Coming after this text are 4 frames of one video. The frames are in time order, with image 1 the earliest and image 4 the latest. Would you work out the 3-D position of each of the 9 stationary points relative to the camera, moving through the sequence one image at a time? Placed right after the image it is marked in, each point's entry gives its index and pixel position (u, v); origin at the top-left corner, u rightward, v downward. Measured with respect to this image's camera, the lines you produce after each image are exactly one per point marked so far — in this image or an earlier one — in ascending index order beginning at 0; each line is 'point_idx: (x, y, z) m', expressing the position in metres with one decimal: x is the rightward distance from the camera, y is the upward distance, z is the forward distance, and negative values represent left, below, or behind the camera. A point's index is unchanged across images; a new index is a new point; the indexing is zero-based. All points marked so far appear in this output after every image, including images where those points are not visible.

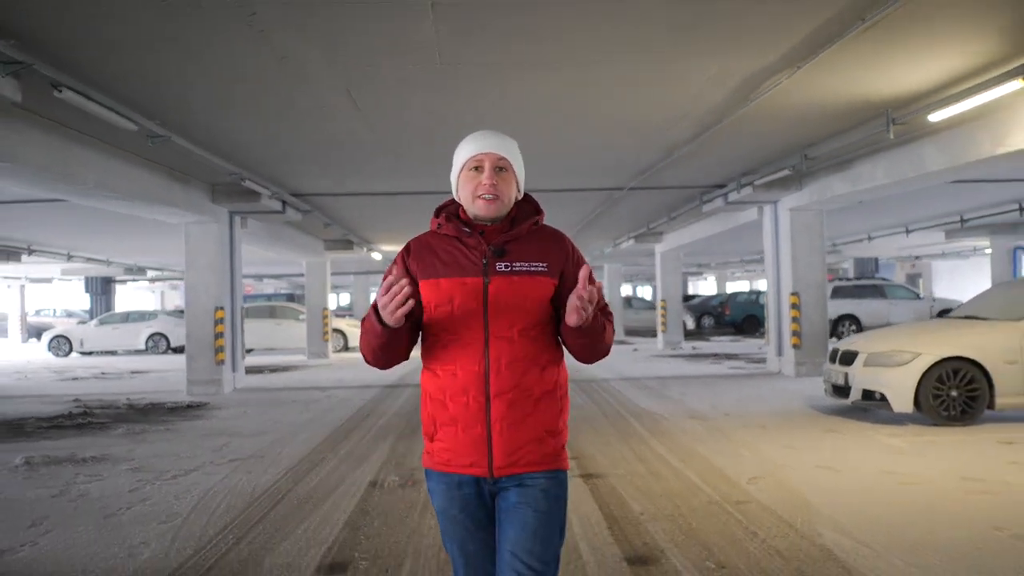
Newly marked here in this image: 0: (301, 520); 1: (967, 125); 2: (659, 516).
0: (-1.5, -1.7, +5.3) m
1: (+4.9, +1.7, +8.0) m
2: (+1.0, -1.6, +5.2) m
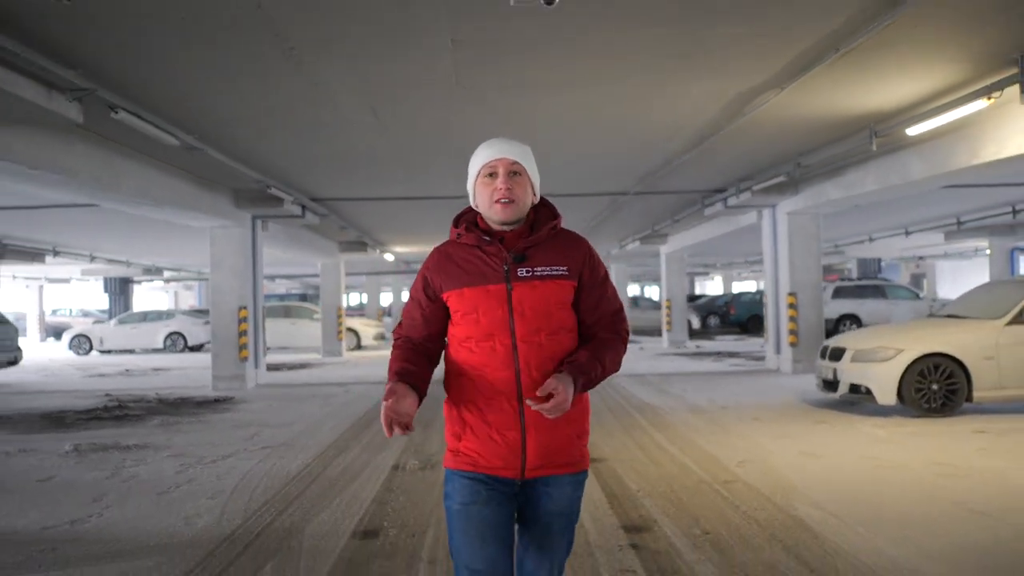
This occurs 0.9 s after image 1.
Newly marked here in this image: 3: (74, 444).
0: (-1.4, -1.7, +5.9) m
1: (+5.0, +1.7, +8.6) m
2: (+1.1, -1.6, +5.9) m
3: (-4.9, -1.7, +8.3) m
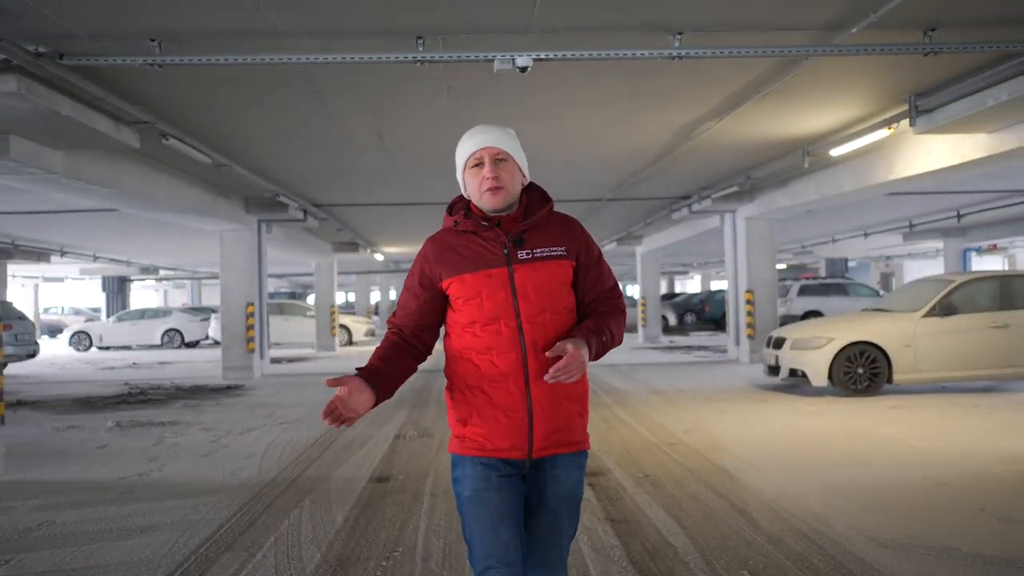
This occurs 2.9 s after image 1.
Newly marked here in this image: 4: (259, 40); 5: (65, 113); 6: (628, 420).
0: (-1.6, -1.6, +7.2) m
1: (+4.8, +1.8, +10.0) m
2: (+1.0, -1.6, +7.2) m
3: (-5.1, -1.7, +9.5) m
4: (-1.8, +1.8, +5.4) m
5: (-3.6, +1.4, +6.0) m
6: (+1.4, -1.6, +9.0) m
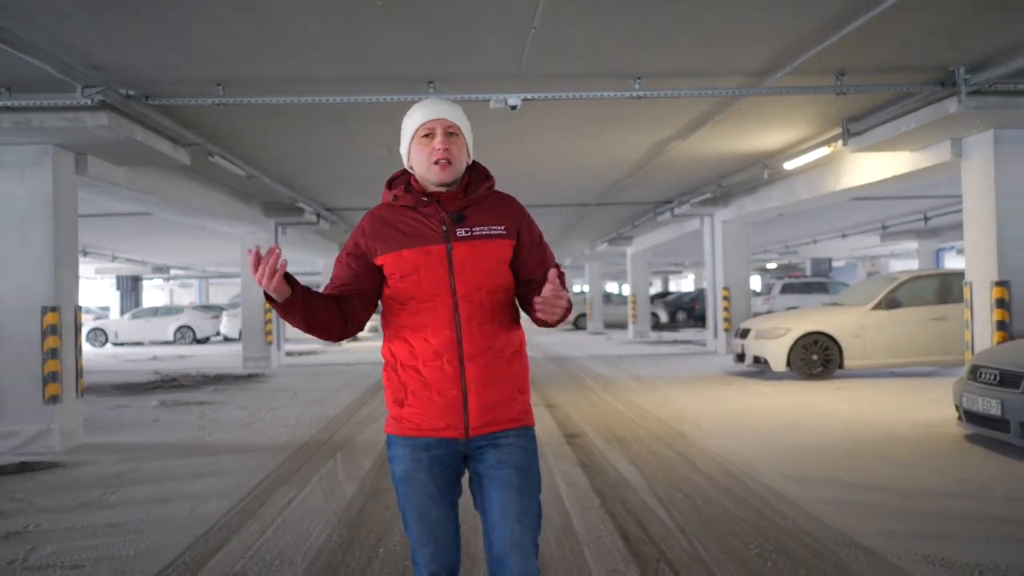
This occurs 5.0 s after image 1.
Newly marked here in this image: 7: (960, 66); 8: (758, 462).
0: (-1.7, -1.6, +8.6) m
1: (+4.7, +1.8, +11.3) m
2: (+0.9, -1.5, +8.5) m
3: (-5.2, -1.7, +10.9) m
4: (-1.9, +1.8, +6.7) m
5: (-3.7, +1.5, +7.3) m
6: (+1.3, -1.5, +10.3) m
7: (+4.2, +2.1, +6.9) m
8: (+2.2, -1.5, +6.7) m
